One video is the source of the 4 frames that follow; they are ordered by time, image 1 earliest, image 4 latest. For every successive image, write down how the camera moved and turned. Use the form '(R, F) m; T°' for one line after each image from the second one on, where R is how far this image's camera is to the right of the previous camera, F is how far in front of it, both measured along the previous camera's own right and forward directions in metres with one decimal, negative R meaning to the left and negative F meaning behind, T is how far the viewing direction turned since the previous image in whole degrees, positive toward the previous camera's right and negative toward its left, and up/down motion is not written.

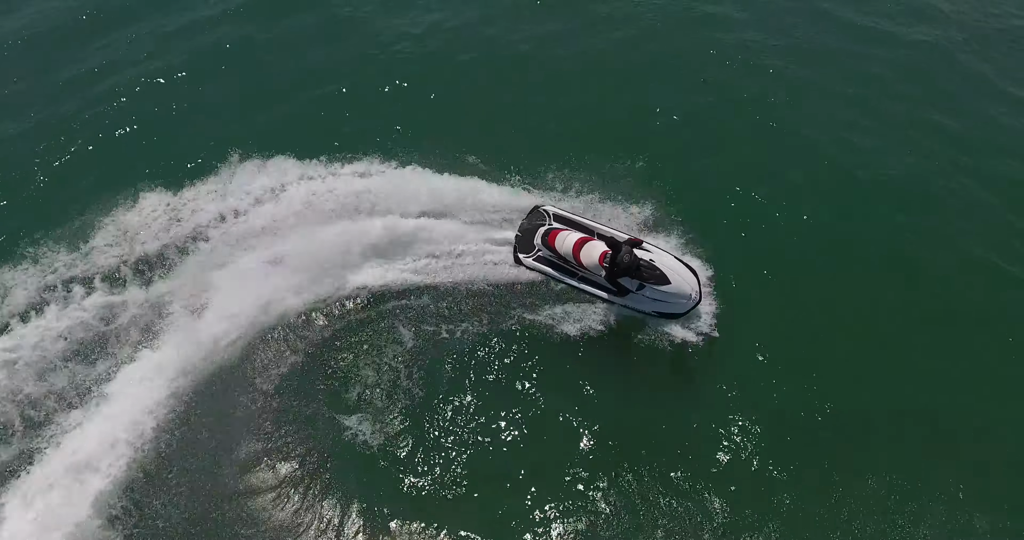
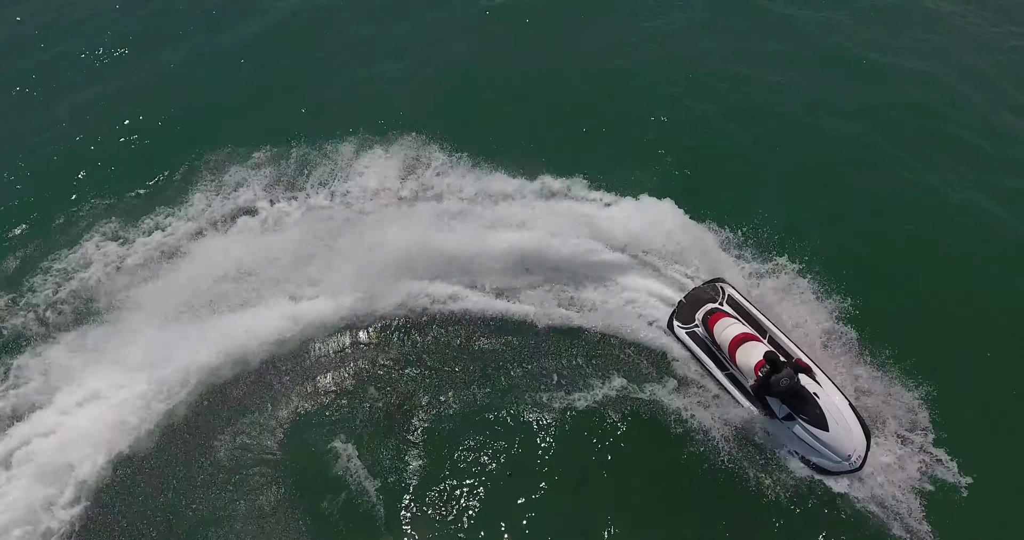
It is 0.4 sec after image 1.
(+1.5, +2.5) m; -9°
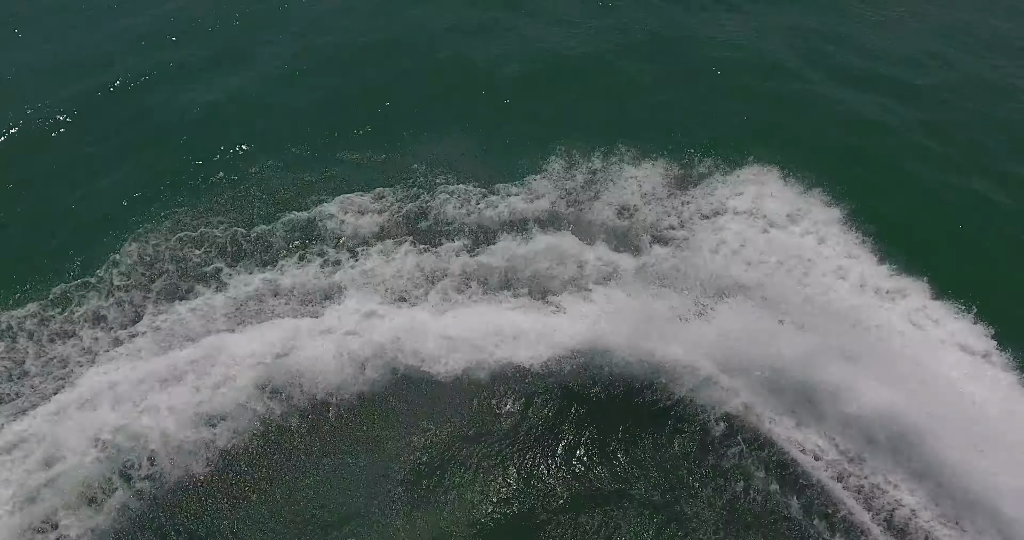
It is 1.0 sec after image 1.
(-0.3, +2.4) m; +1°
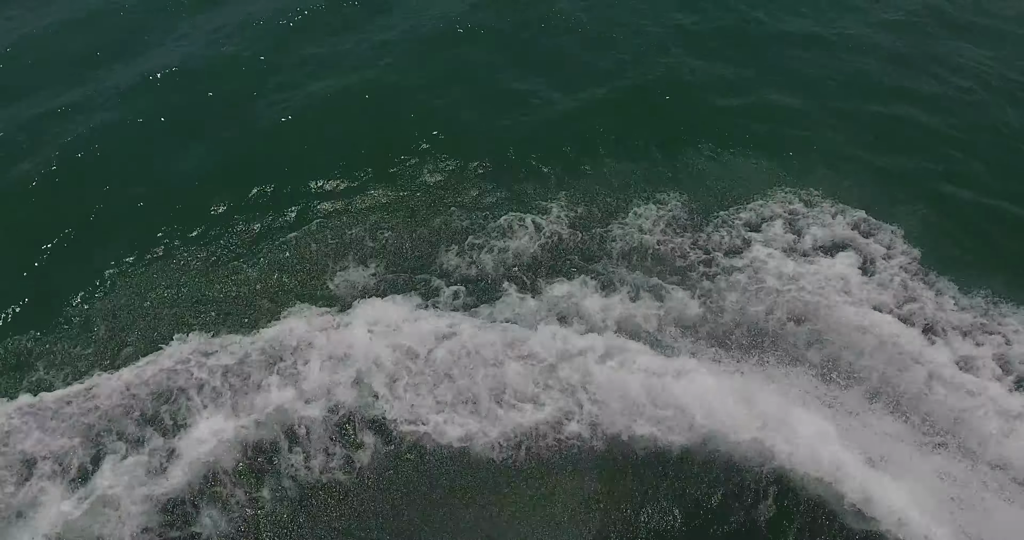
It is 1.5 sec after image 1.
(+0.1, +1.0) m; -1°
